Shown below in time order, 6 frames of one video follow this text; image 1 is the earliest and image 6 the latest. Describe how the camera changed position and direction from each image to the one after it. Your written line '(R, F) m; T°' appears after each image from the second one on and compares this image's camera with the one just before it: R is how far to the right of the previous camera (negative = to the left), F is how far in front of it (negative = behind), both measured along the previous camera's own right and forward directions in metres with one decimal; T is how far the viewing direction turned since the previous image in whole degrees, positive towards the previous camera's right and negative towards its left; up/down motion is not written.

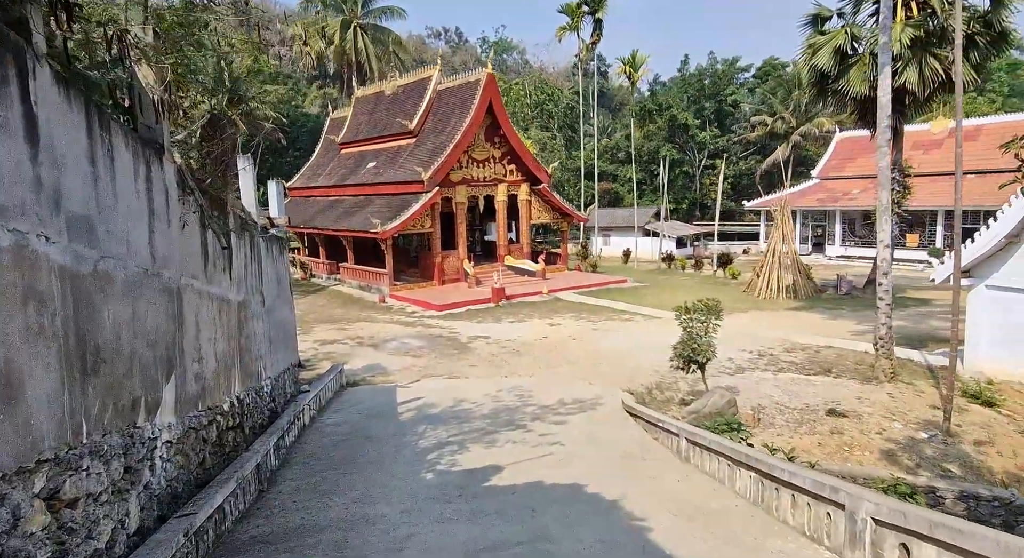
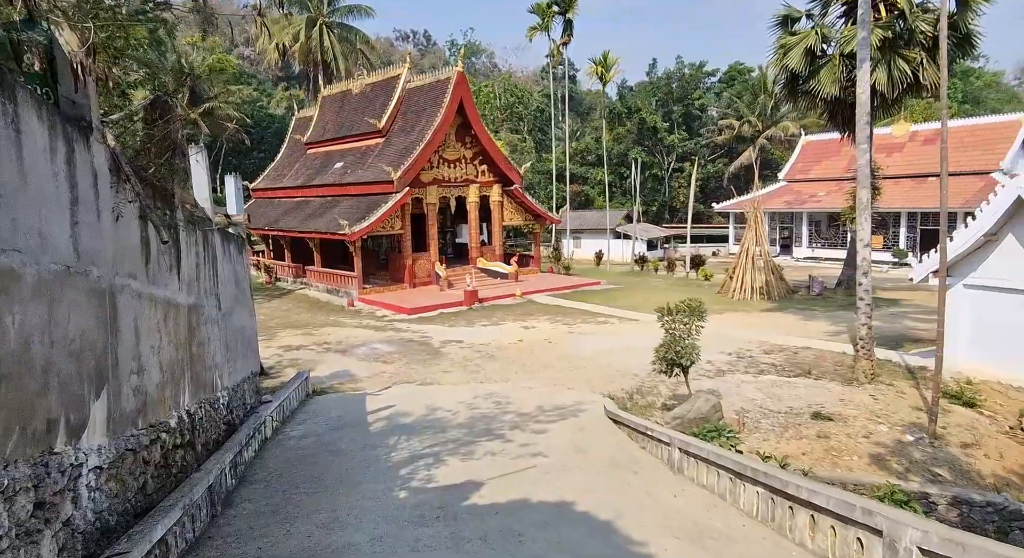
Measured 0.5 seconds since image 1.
(-0.1, +0.4) m; +3°
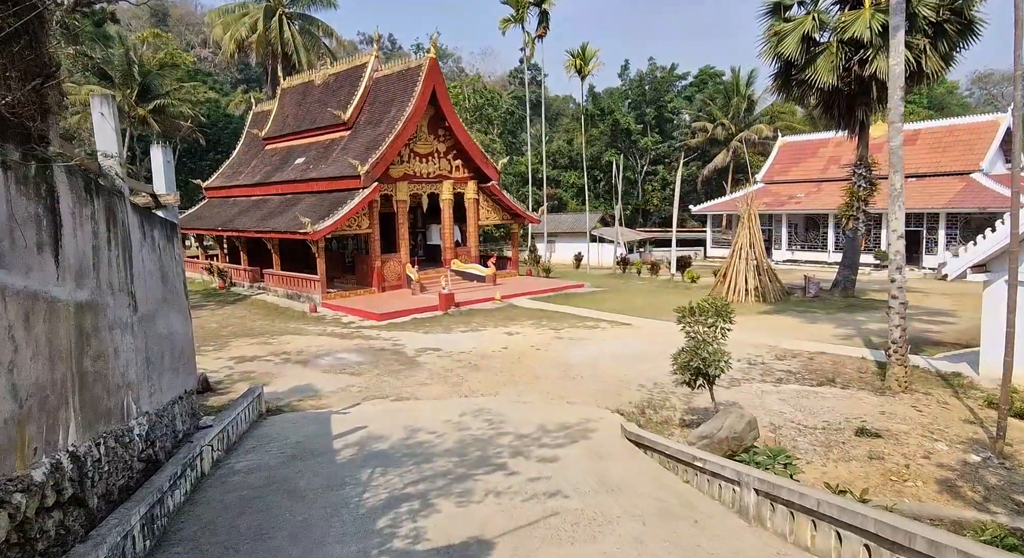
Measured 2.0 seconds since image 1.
(-0.3, +1.3) m; +3°
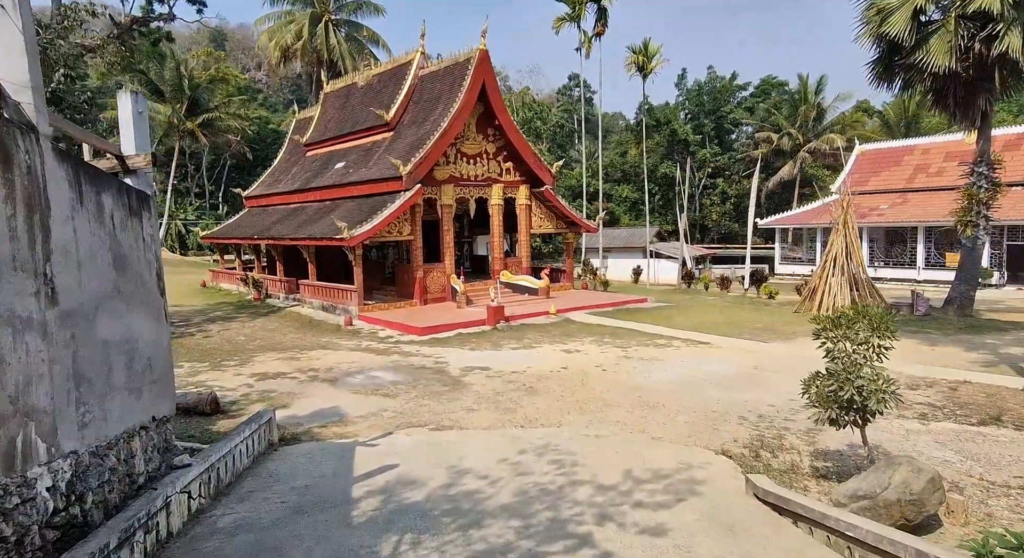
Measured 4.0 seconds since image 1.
(-0.3, +1.6) m; -4°
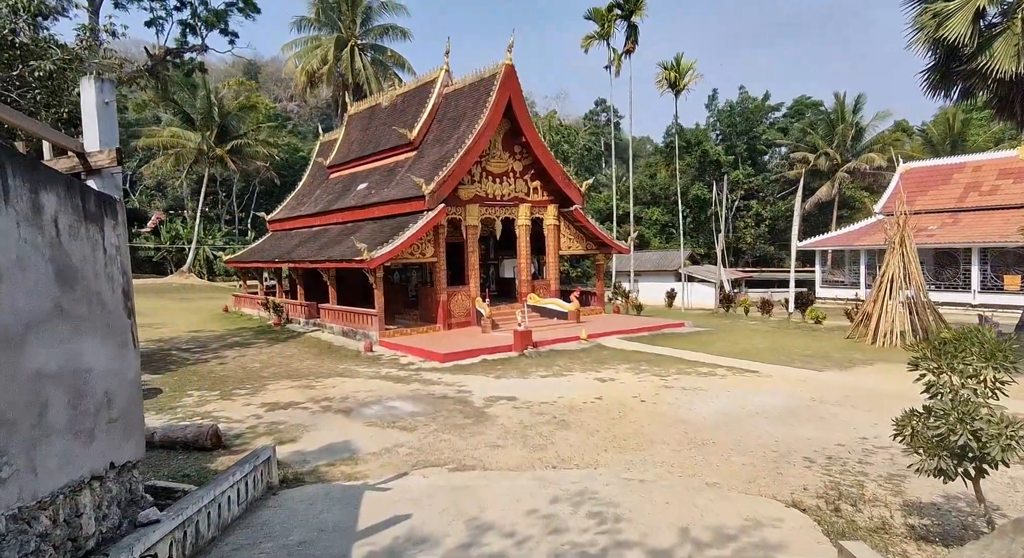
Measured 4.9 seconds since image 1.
(0.0, +0.8) m; -2°
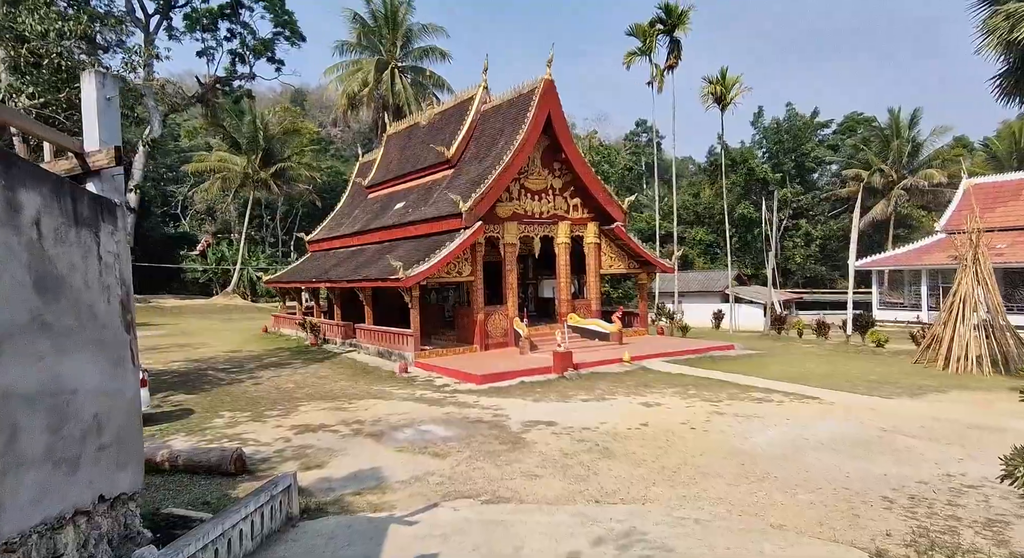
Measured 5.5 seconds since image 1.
(0.0, +0.5) m; -4°
